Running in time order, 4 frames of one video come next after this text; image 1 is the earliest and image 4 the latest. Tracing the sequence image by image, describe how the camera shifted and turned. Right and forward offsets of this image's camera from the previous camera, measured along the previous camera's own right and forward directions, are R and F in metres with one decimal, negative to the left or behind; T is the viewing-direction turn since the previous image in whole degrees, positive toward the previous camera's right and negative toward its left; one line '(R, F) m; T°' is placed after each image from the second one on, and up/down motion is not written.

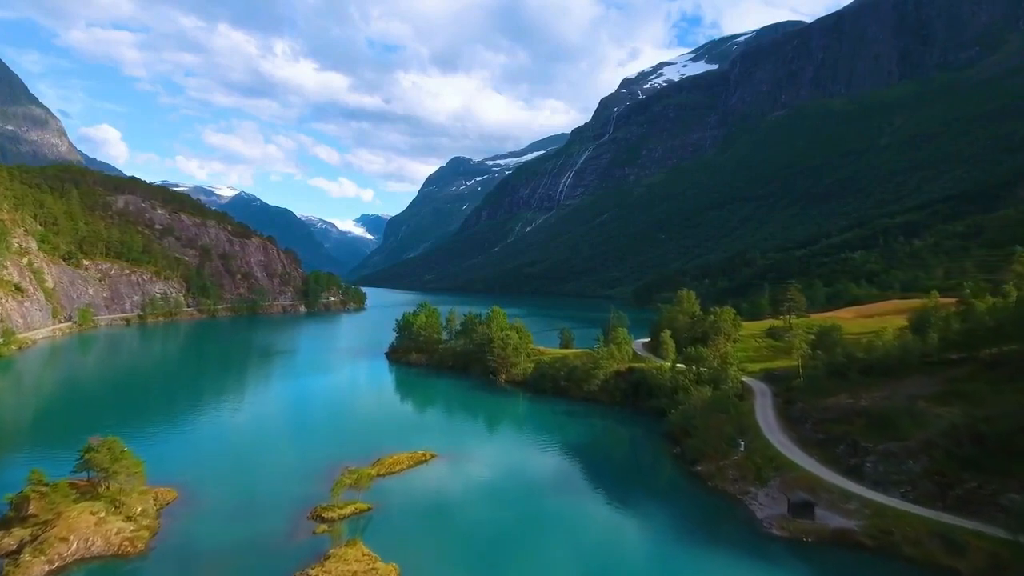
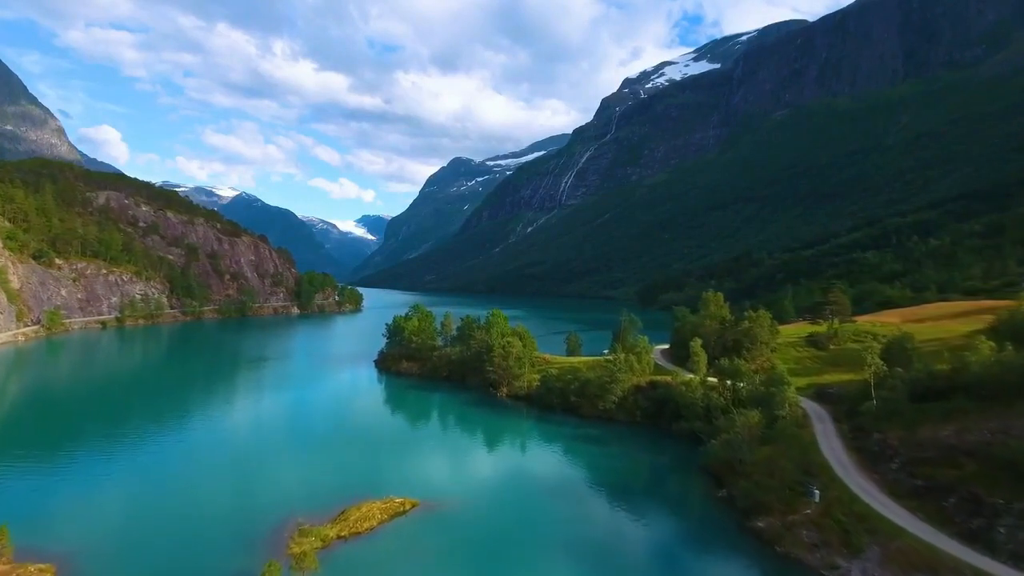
(-0.1, +7.3) m; 0°
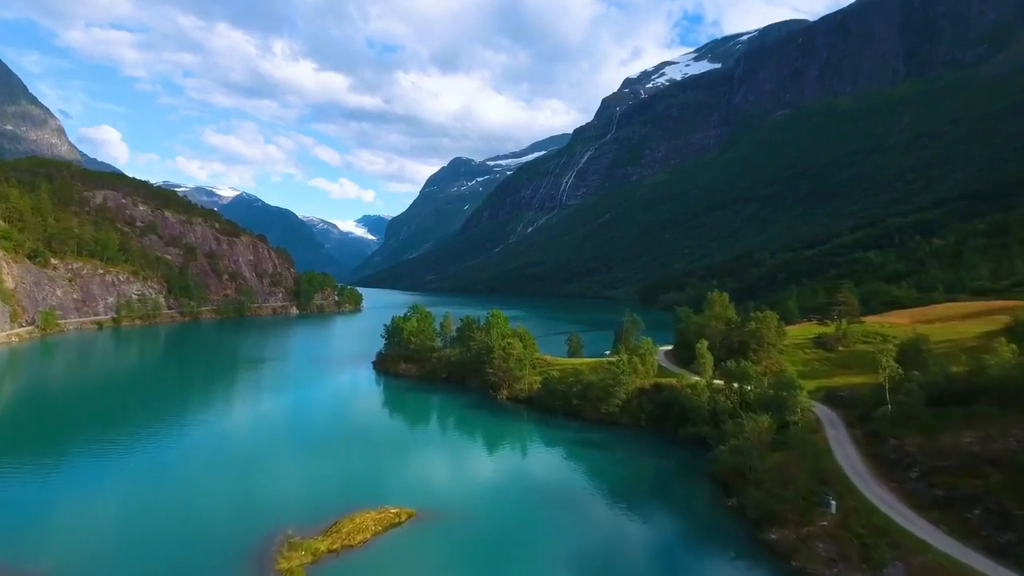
(0.0, +1.2) m; 0°
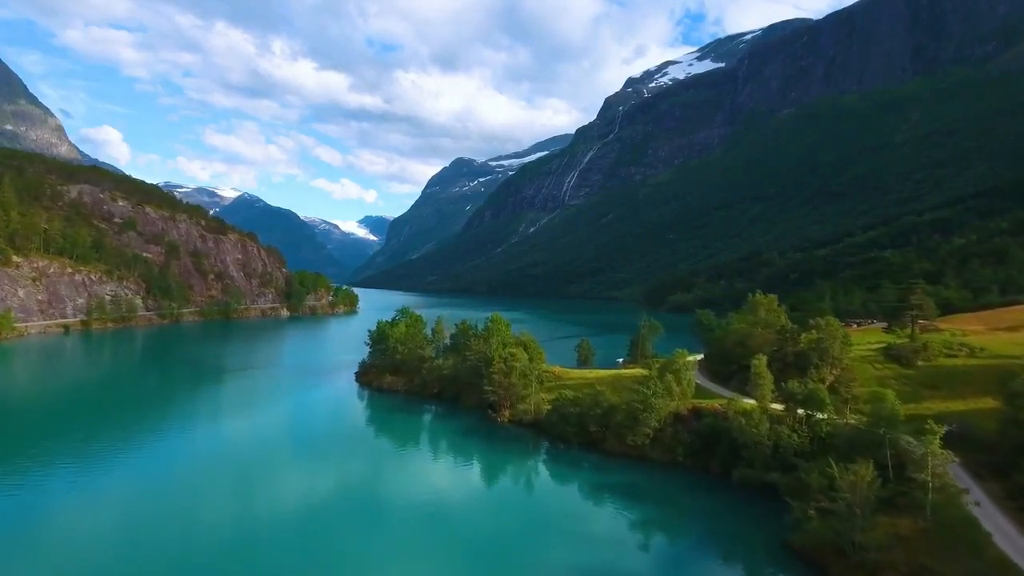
(-0.1, +8.6) m; 0°
